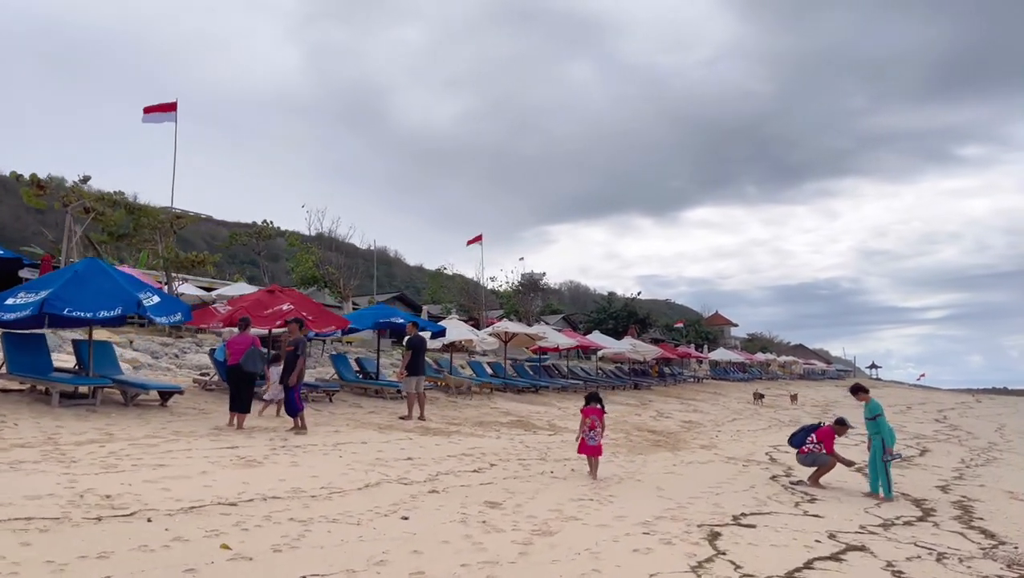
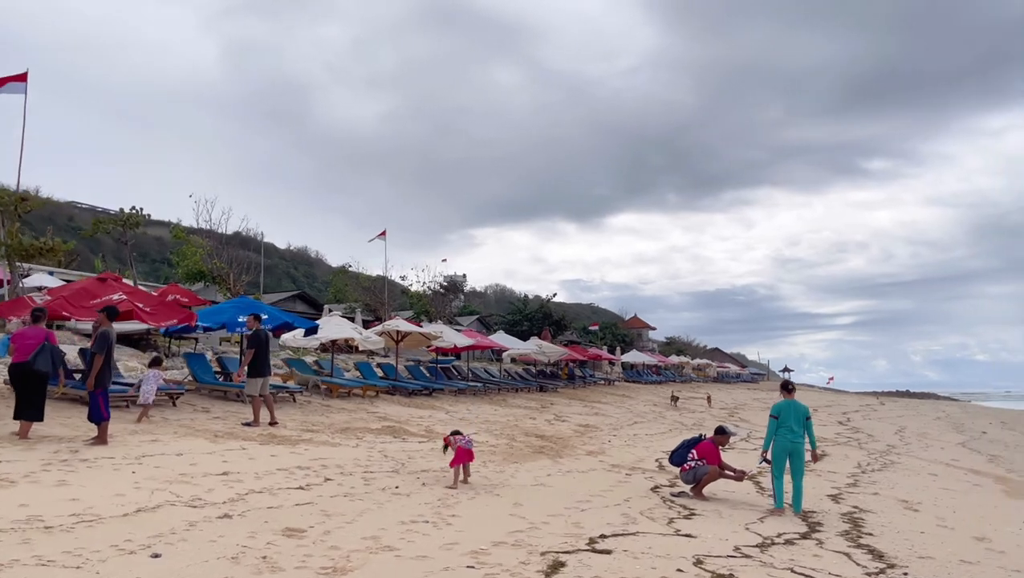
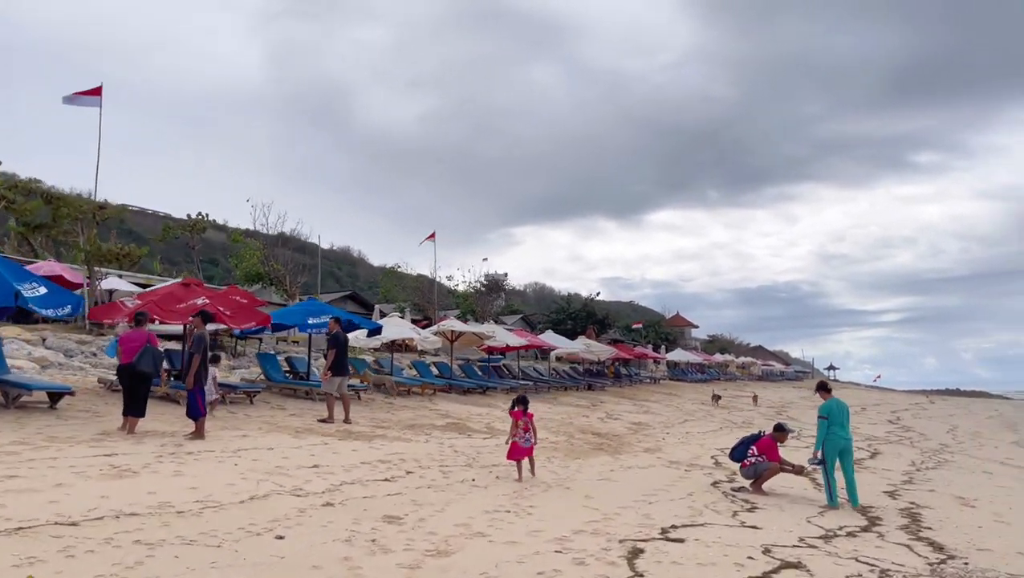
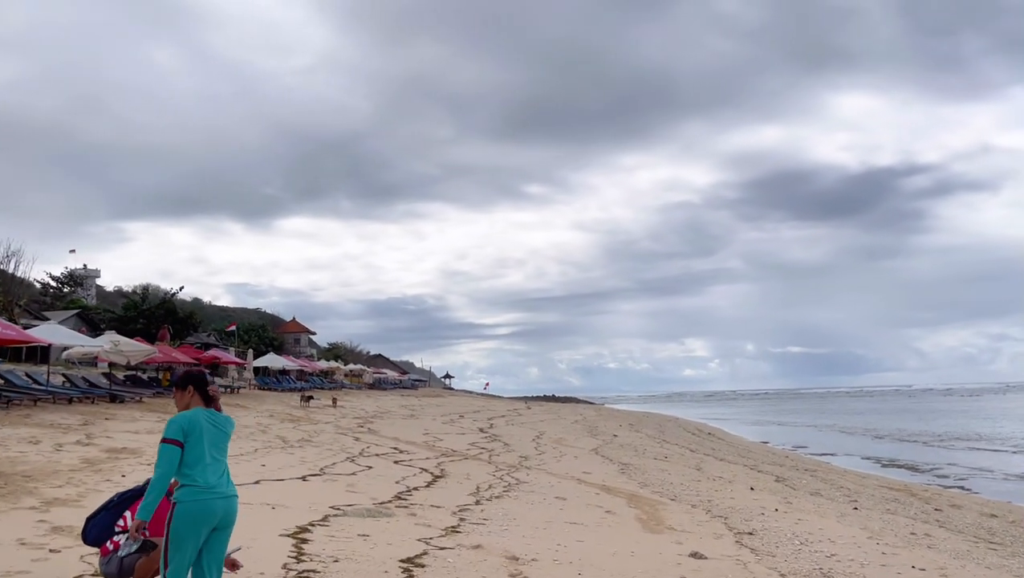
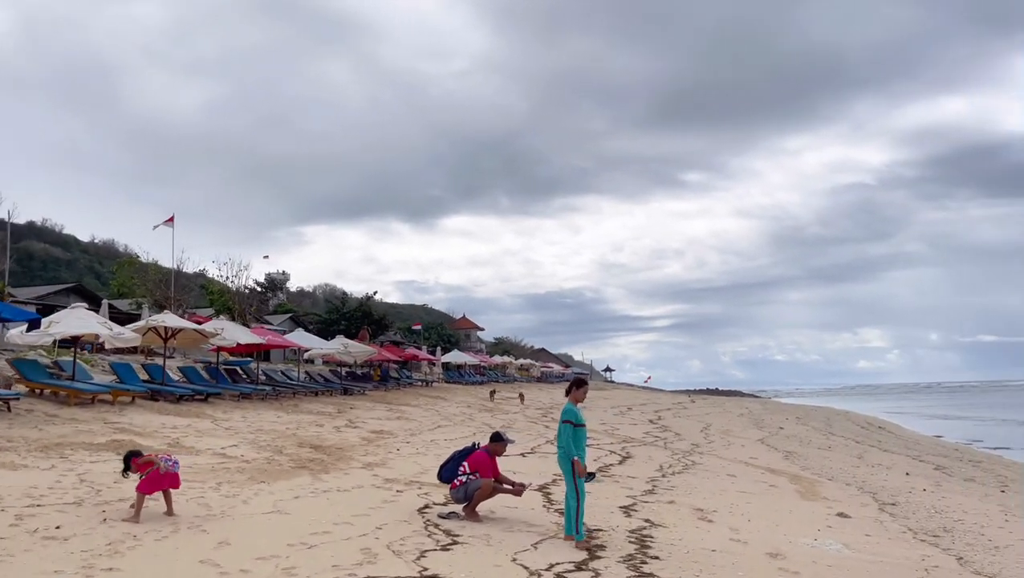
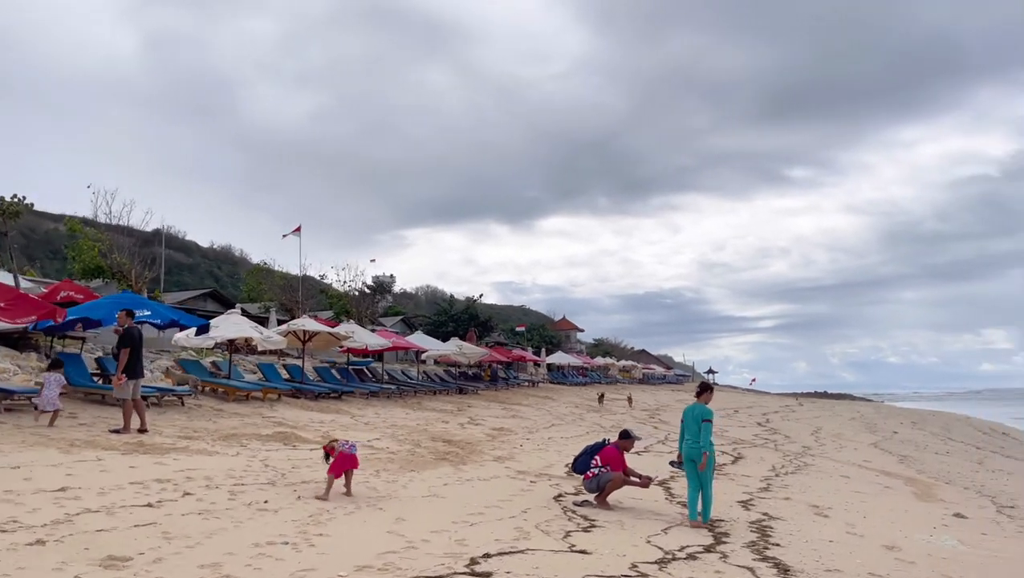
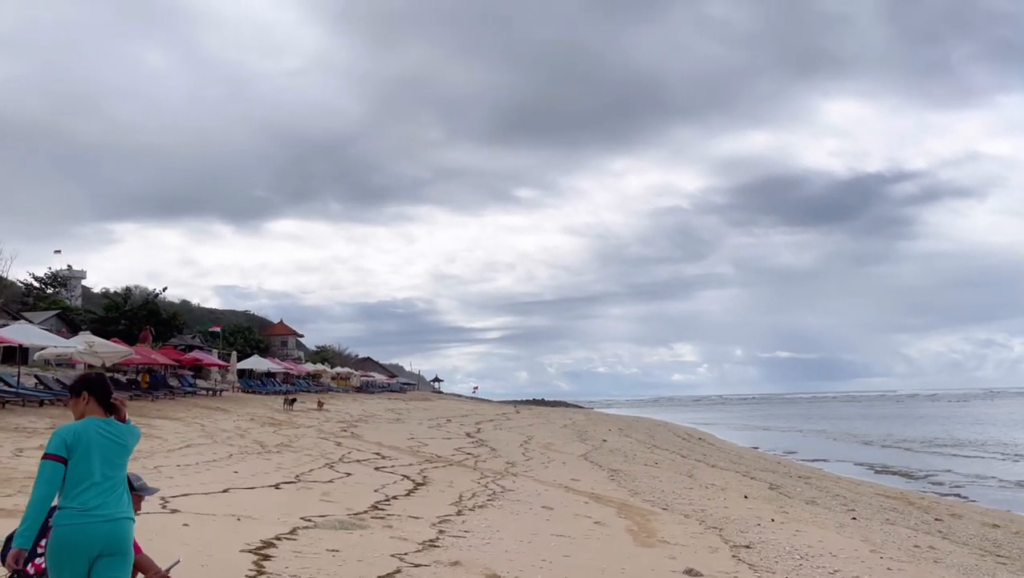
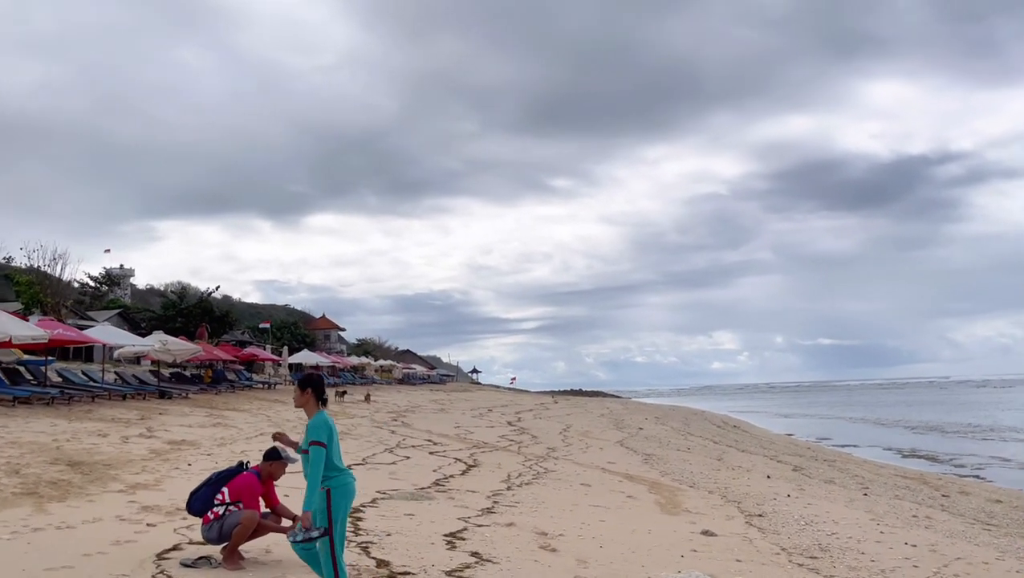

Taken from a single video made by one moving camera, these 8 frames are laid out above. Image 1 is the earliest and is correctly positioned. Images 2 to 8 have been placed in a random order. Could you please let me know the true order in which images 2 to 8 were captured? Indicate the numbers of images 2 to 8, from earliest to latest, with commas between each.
3, 2, 6, 5, 8, 4, 7
